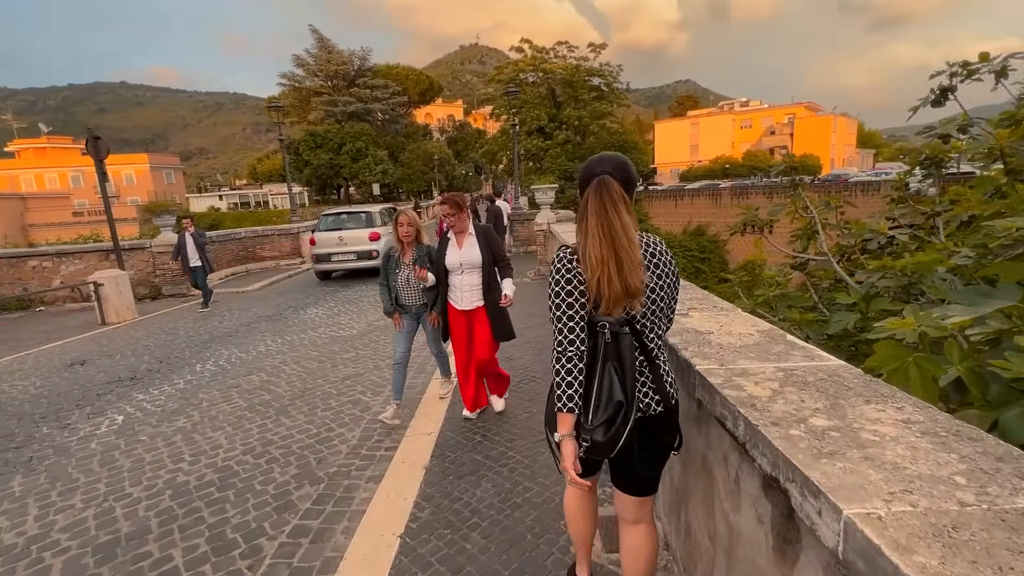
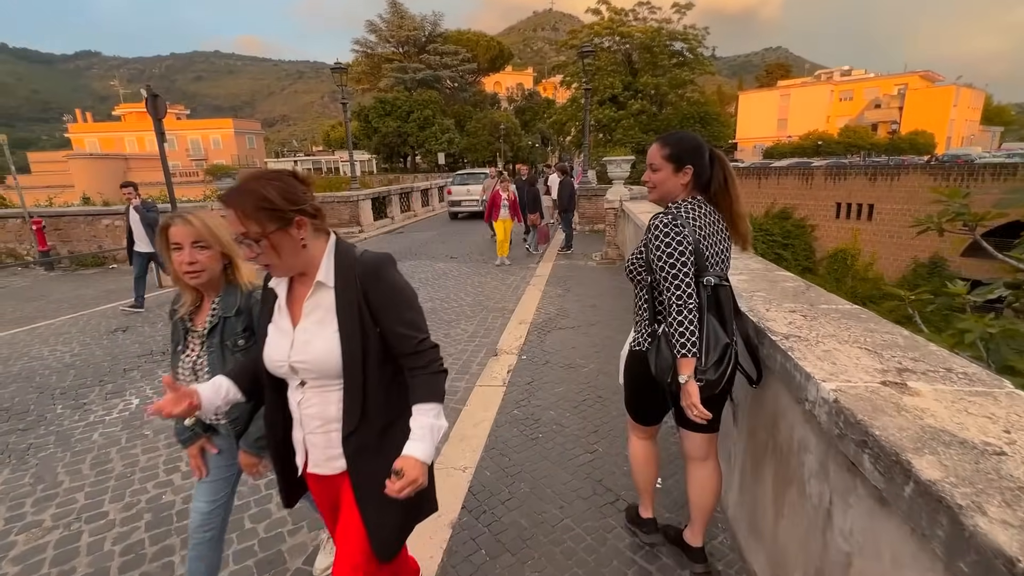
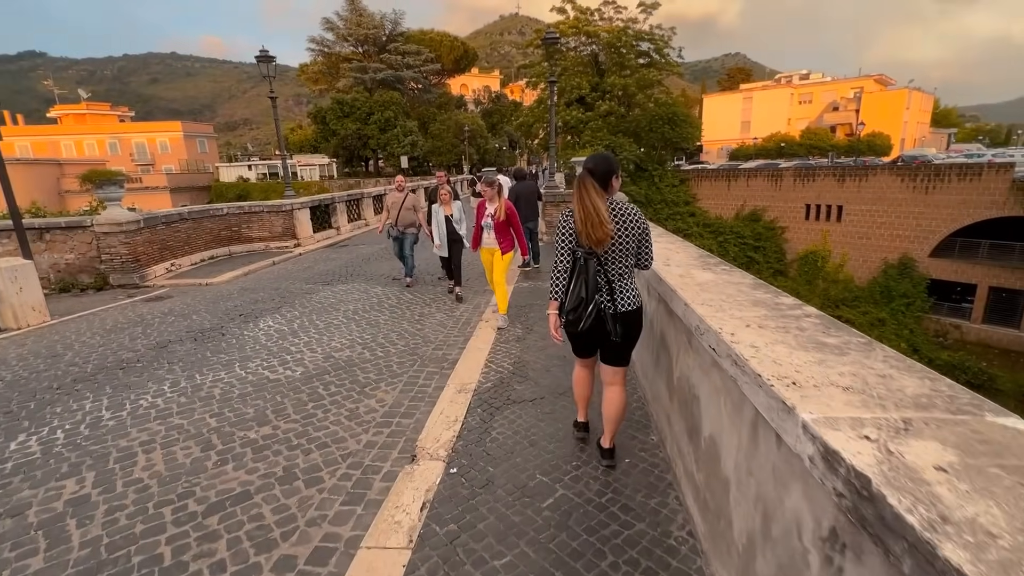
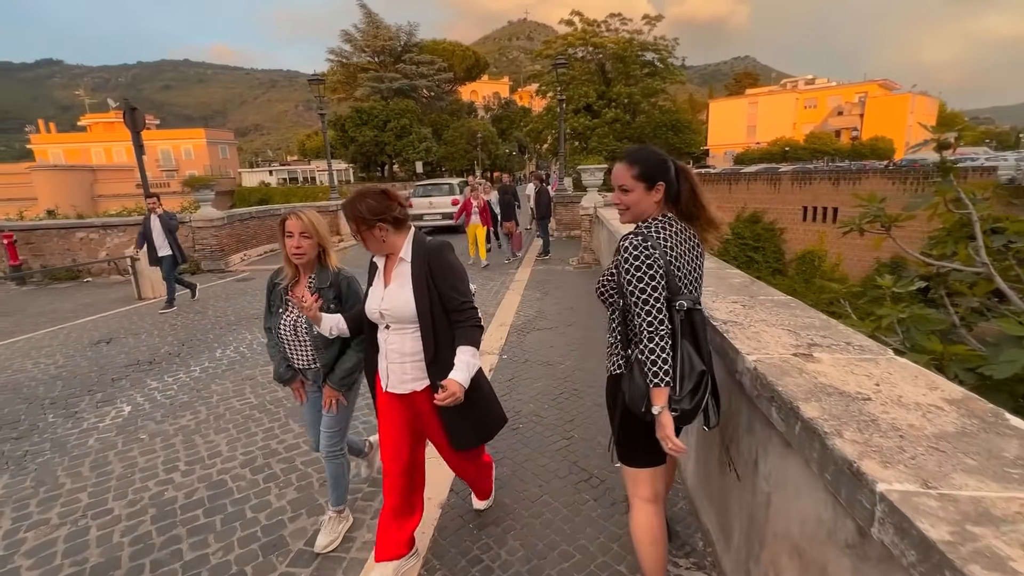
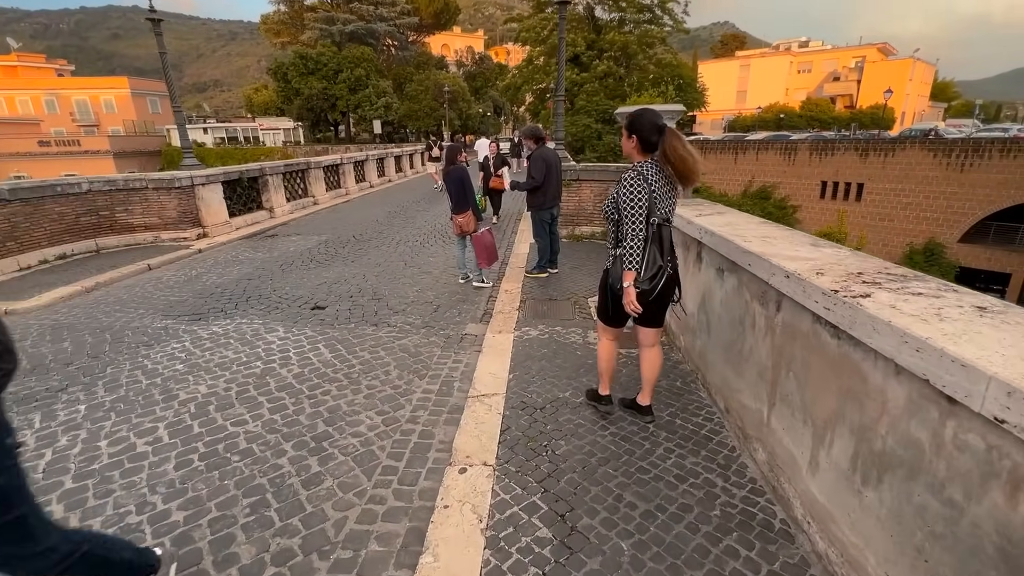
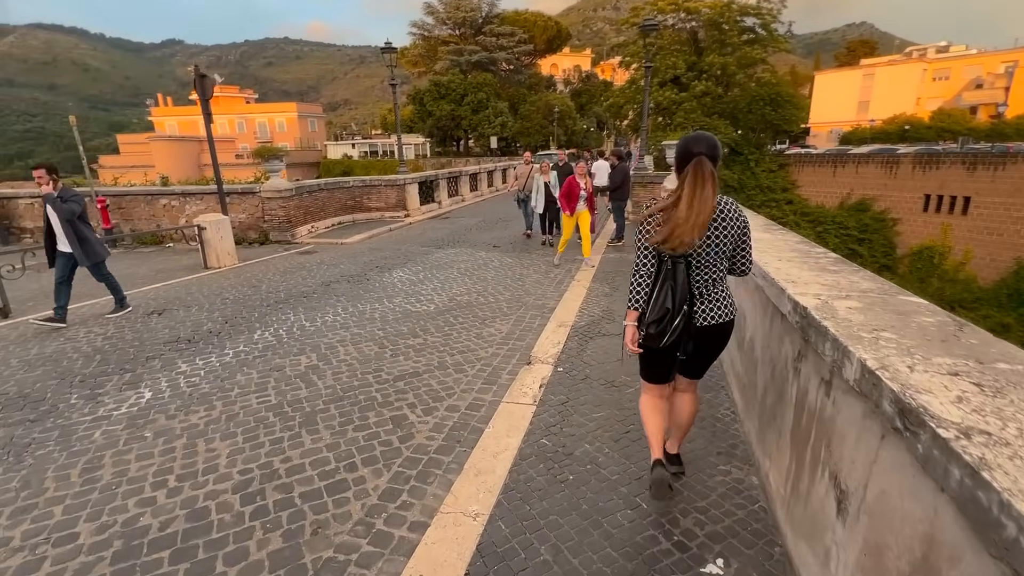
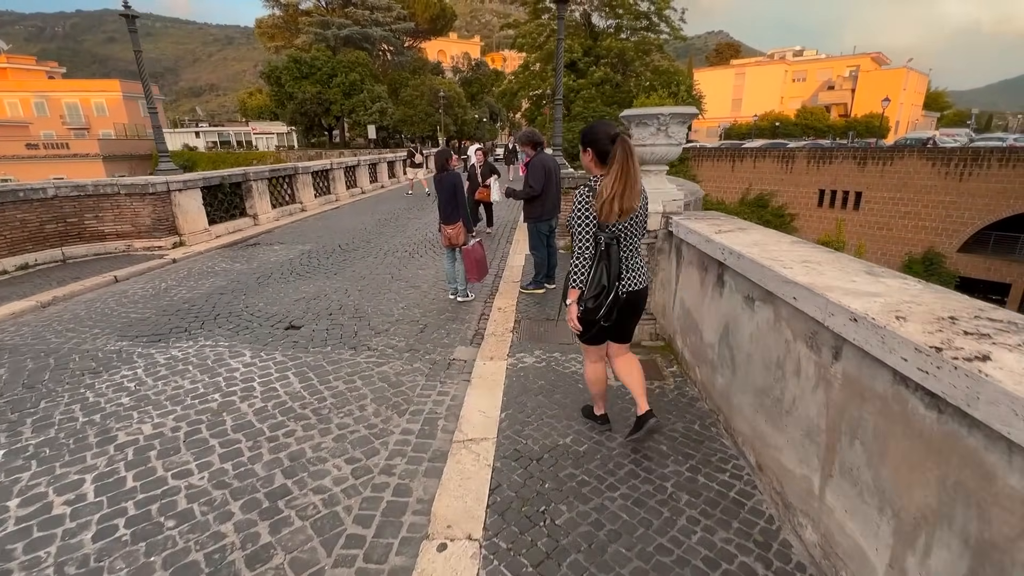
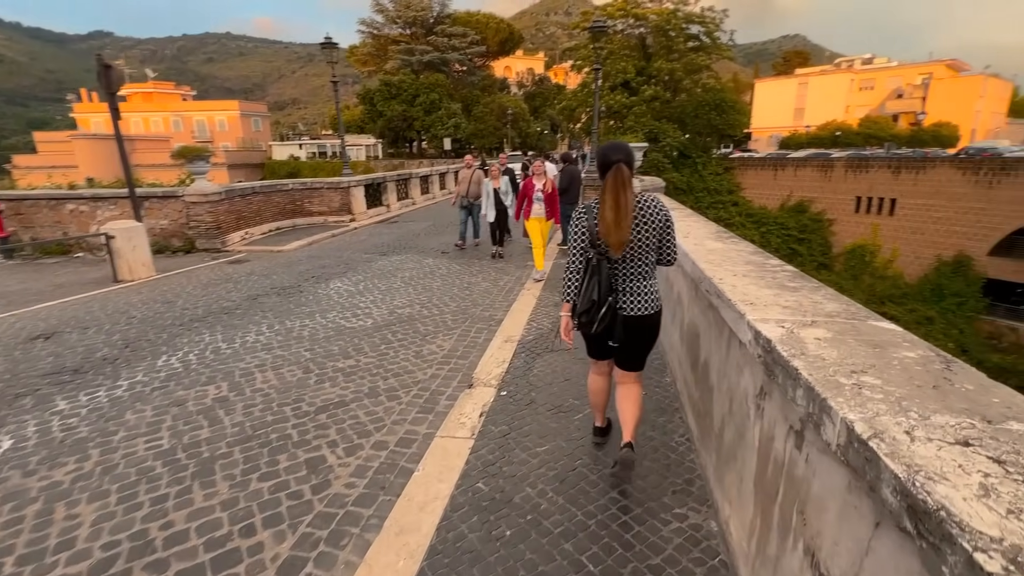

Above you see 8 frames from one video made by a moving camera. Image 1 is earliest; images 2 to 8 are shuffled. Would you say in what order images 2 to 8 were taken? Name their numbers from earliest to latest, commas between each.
4, 2, 6, 8, 3, 5, 7
